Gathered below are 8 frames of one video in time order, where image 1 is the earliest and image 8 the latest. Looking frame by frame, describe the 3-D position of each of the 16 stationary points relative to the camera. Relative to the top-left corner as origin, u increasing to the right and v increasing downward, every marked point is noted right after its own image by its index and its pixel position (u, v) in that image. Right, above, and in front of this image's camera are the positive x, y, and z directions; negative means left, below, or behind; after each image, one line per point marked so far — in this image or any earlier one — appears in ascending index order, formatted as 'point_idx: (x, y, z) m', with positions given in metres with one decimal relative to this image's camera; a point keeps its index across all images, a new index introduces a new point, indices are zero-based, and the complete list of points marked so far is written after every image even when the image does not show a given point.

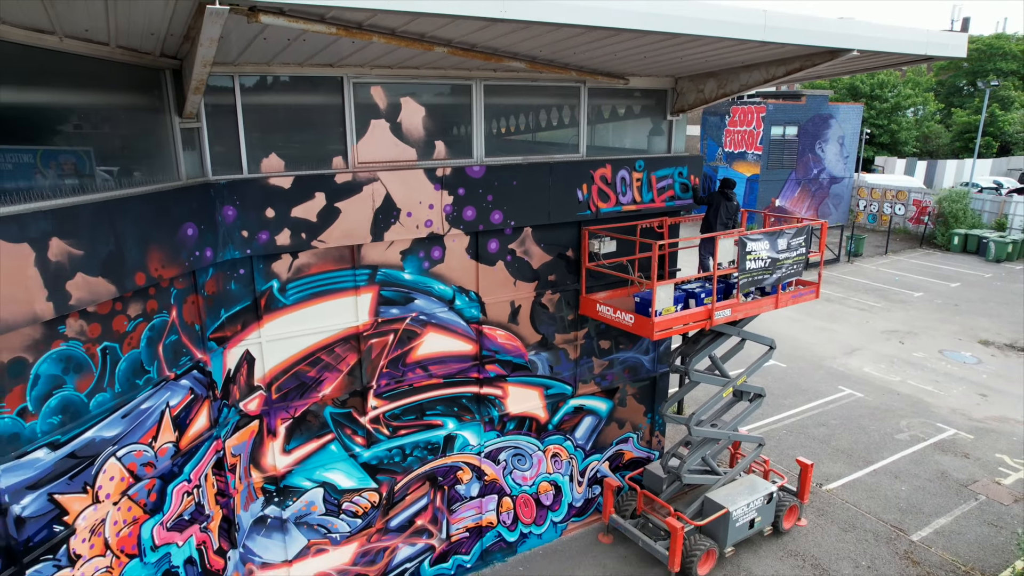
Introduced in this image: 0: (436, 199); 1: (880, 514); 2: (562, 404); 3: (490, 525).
0: (-0.7, +0.9, +6.5) m
1: (+5.0, -3.0, +9.2) m
2: (+0.6, -1.3, +7.9) m
3: (-0.2, -2.7, +7.8) m
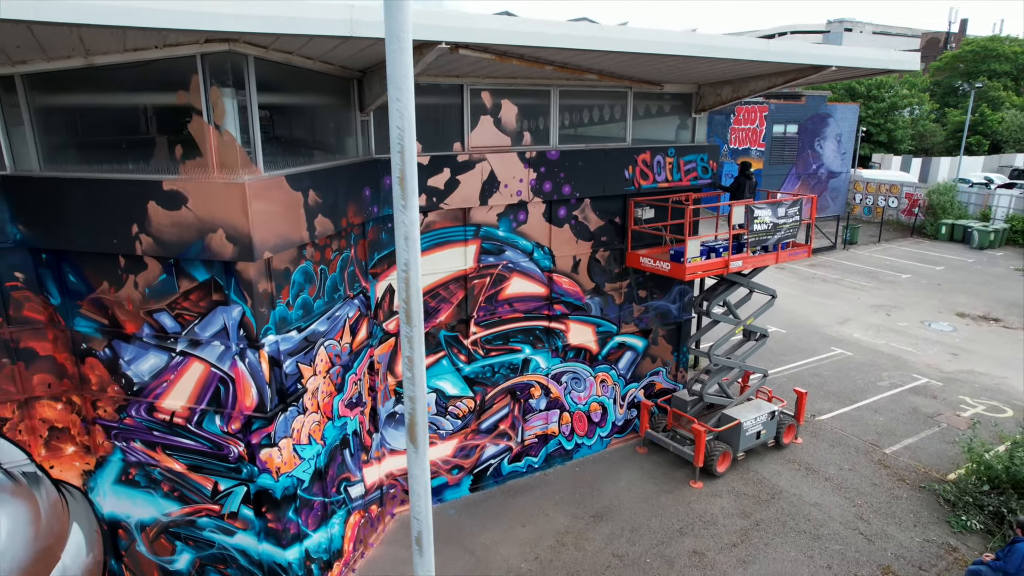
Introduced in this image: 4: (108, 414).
0: (+0.2, +1.4, +8.6) m
1: (+5.9, -2.5, +11.3) m
2: (+1.5, -0.8, +10.1) m
3: (+0.6, -2.2, +10.0) m
4: (-3.9, -1.2, +6.6) m
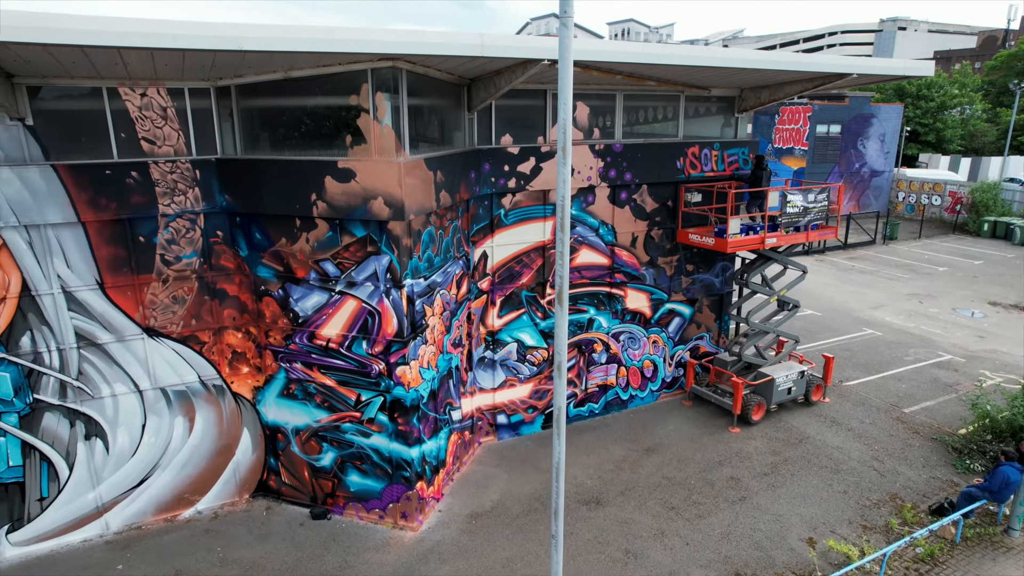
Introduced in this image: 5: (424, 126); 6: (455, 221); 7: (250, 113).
0: (+1.3, +1.9, +10.4) m
1: (+7.1, -2.1, +12.8) m
2: (+2.6, -0.3, +11.8) m
3: (+1.7, -1.7, +11.8) m
4: (-3.0, -0.7, +8.6) m
5: (-1.1, +1.9, +8.0) m
6: (-0.7, +0.9, +9.0) m
7: (-3.2, +2.2, +8.2) m
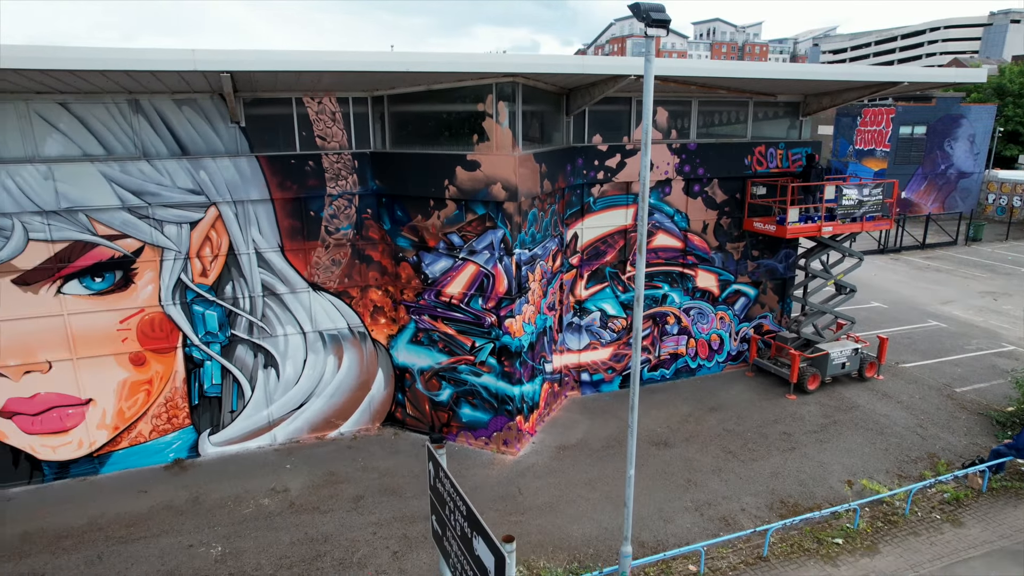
0: (+2.9, +2.3, +12.2) m
1: (+8.8, -1.9, +13.9) m
2: (+4.3, 0.0, +13.4) m
3: (+3.4, -1.3, +13.4) m
4: (-1.6, -0.1, +10.9) m
5: (+0.3, +2.4, +10.1) m
6: (+0.7, +1.3, +11.0) m
7: (-1.8, +2.7, +10.5) m
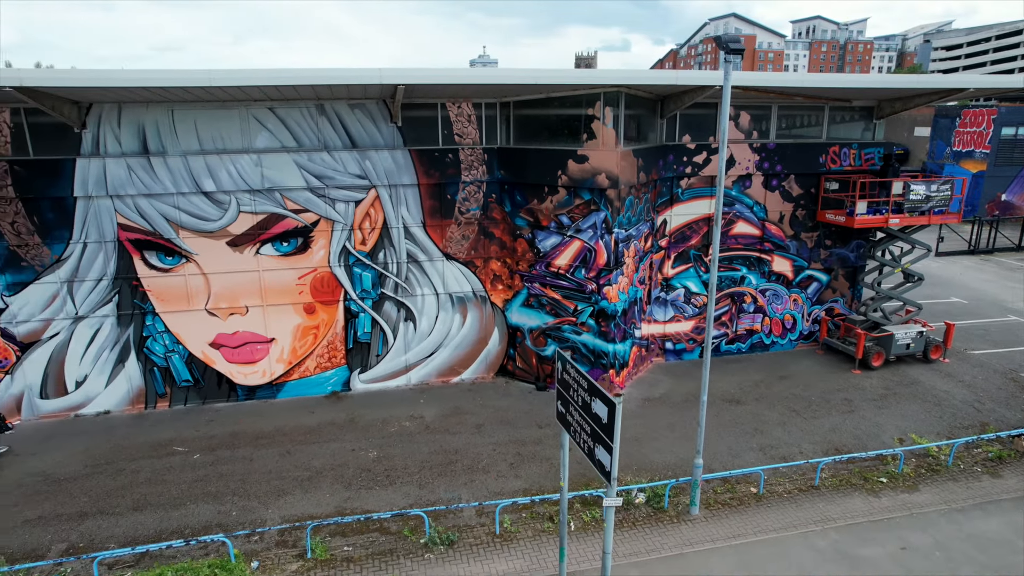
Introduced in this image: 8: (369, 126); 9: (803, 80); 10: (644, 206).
0: (+4.9, +2.7, +13.9) m
1: (+10.9, -1.7, +14.9) m
2: (+6.4, +0.4, +15.0) m
3: (+5.5, -0.9, +15.1) m
4: (+0.2, +0.4, +13.2) m
5: (+2.1, +2.9, +12.1) m
6: (+2.6, +1.8, +13.0) m
7: (+0.1, +3.2, +12.8) m
8: (-2.6, +3.0, +12.5) m
9: (+5.3, +3.8, +12.3) m
10: (+2.5, +1.6, +12.9) m
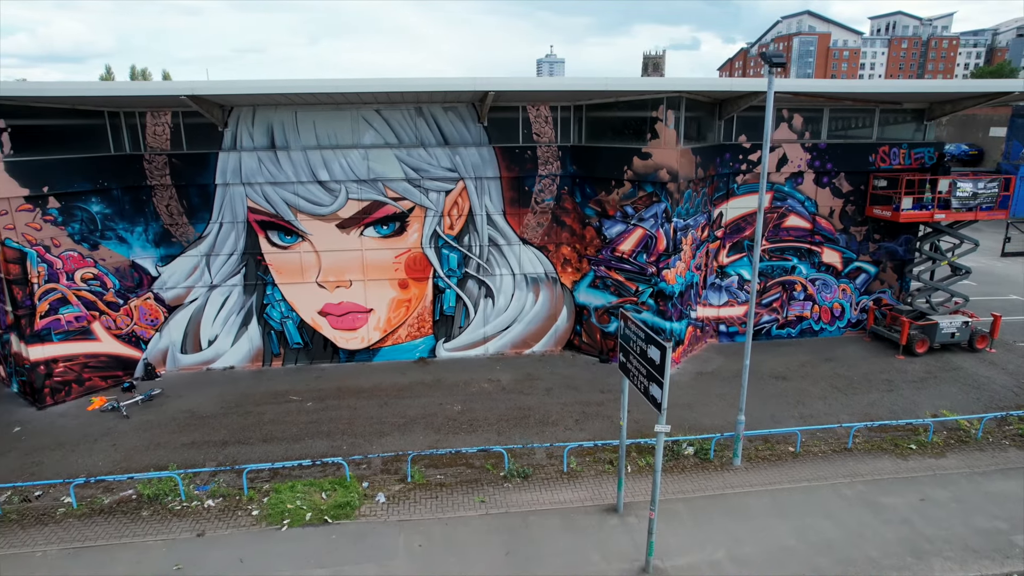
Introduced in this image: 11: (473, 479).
0: (+6.5, +3.0, +15.1) m
1: (+12.4, -1.6, +15.6) m
2: (+8.0, +0.6, +16.0) m
3: (+7.1, -0.7, +16.3) m
4: (+1.7, +0.8, +14.8) m
5: (+3.6, +3.2, +13.6) m
6: (+4.1, +2.1, +14.4) m
7: (+1.6, +3.6, +14.4) m
8: (-1.1, +3.4, +14.3) m
9: (+6.8, +4.0, +13.5) m
10: (+4.0, +1.9, +14.3) m
11: (-0.6, -3.1, +10.9) m
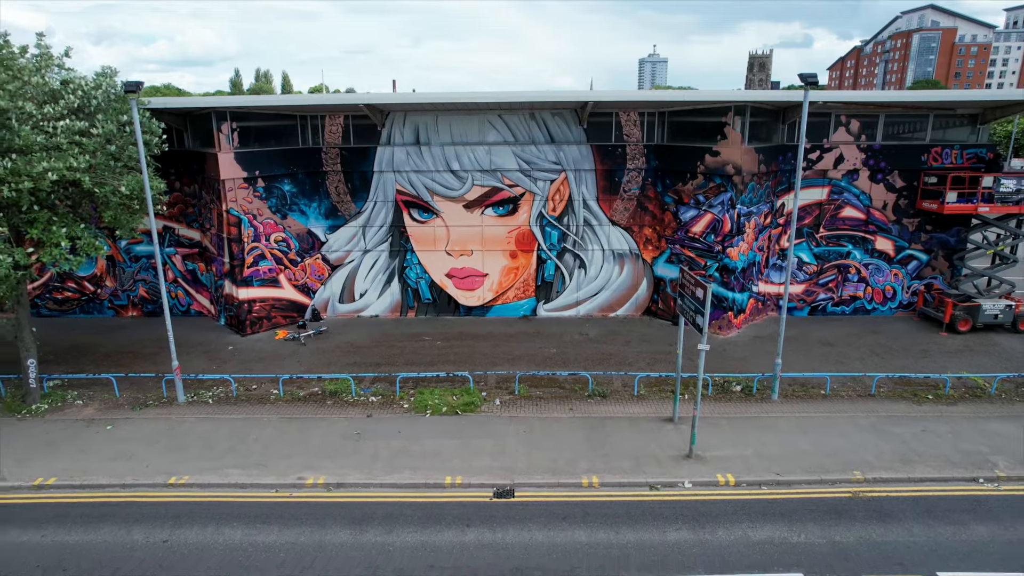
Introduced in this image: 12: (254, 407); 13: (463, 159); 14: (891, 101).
0: (+9.0, +3.4, +17.5) m
1: (+14.7, -1.3, +17.2) m
2: (+10.5, +1.0, +18.2) m
3: (+9.6, -0.2, +18.6) m
4: (+4.1, +1.5, +17.9) m
5: (+5.9, +3.8, +16.4) m
6: (+6.5, +2.7, +17.1) m
7: (+4.1, +4.3, +17.5) m
8: (+1.4, +4.2, +17.8) m
9: (+9.1, +4.5, +15.9) m
10: (+6.4, +2.5, +17.1) m
11: (+1.1, -2.3, +14.3) m
12: (-5.5, -2.5, +14.3) m
13: (-1.3, +3.5, +18.2) m
14: (+9.2, +4.5, +16.3) m
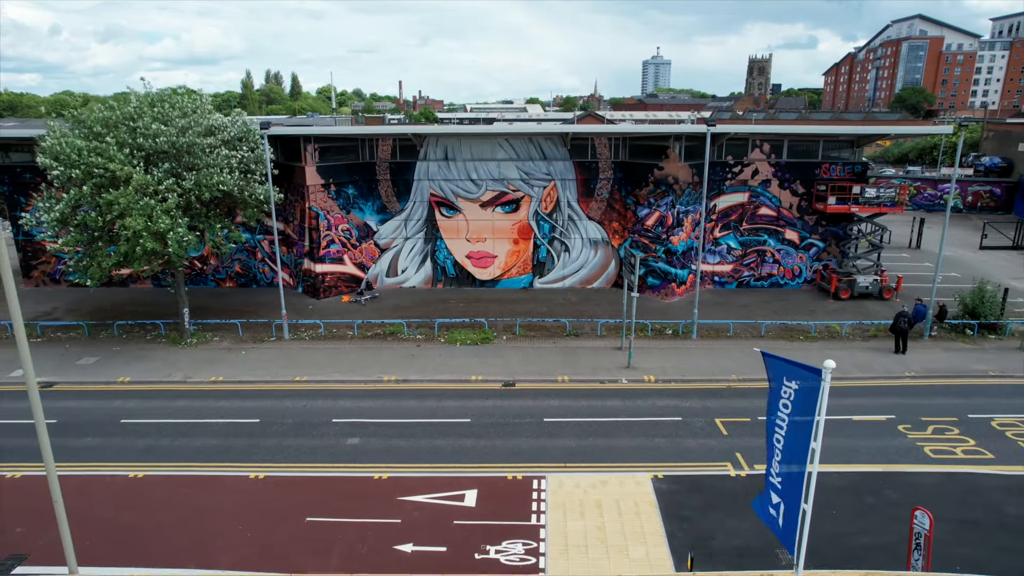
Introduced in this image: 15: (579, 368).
0: (+9.2, +4.2, +24.0) m
1: (+14.8, -0.6, +23.7) m
2: (+10.7, +1.8, +24.7) m
3: (+9.7, +0.5, +25.1) m
4: (+4.3, +2.2, +24.4) m
5: (+6.0, +4.6, +22.9) m
6: (+6.6, +3.5, +23.6) m
7: (+4.2, +5.1, +24.0) m
8: (+1.5, +5.0, +24.3) m
9: (+9.2, +5.3, +22.4) m
10: (+6.5, +3.2, +23.6) m
11: (+1.2, -1.5, +20.8) m
12: (-5.4, -1.6, +20.9) m
13: (-1.2, +4.3, +24.7) m
14: (+9.4, +5.2, +22.8) m
15: (+1.8, -2.2, +18.4) m
